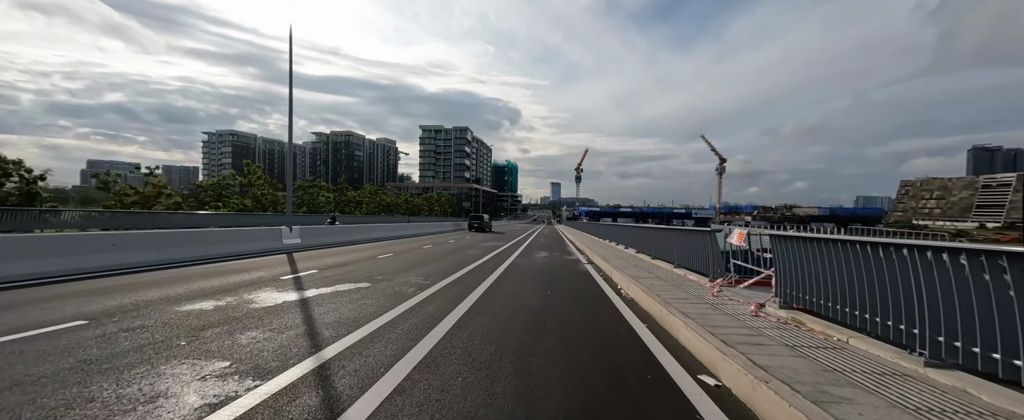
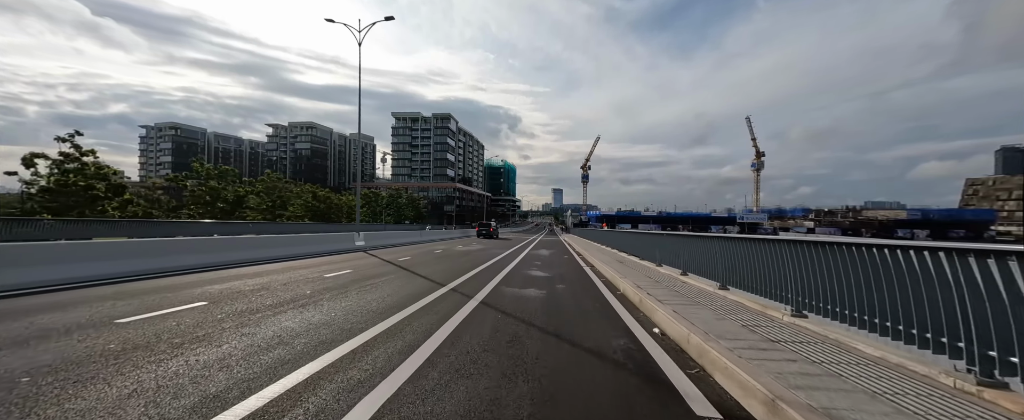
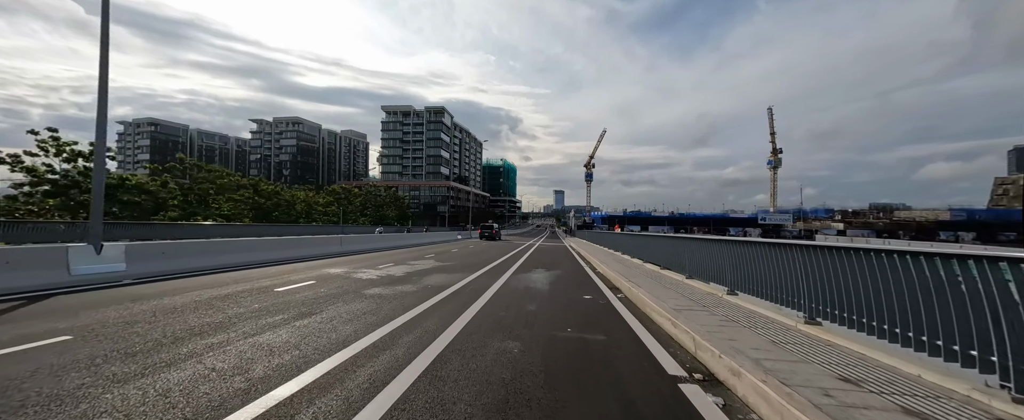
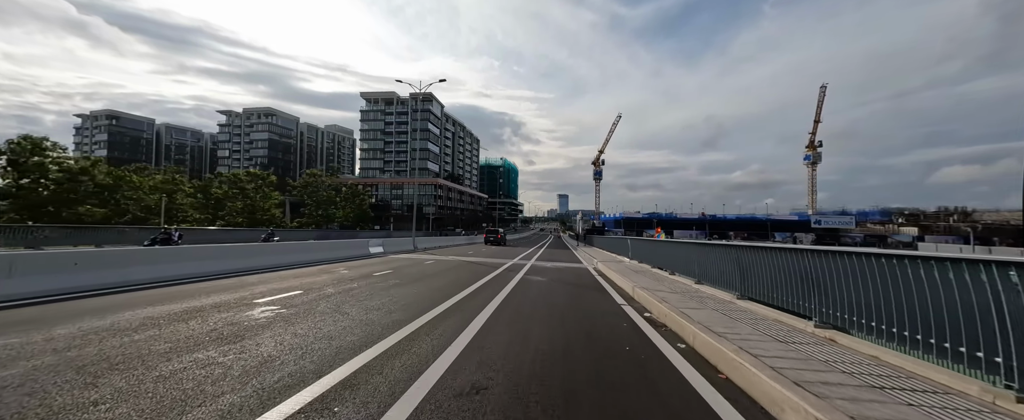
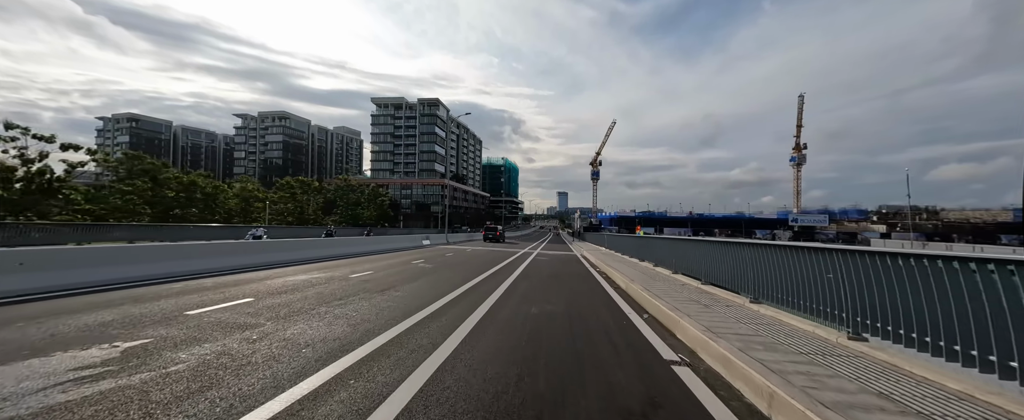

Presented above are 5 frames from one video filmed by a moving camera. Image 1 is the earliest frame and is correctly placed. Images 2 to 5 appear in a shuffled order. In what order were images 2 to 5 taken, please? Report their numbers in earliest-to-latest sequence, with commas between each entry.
2, 3, 5, 4
